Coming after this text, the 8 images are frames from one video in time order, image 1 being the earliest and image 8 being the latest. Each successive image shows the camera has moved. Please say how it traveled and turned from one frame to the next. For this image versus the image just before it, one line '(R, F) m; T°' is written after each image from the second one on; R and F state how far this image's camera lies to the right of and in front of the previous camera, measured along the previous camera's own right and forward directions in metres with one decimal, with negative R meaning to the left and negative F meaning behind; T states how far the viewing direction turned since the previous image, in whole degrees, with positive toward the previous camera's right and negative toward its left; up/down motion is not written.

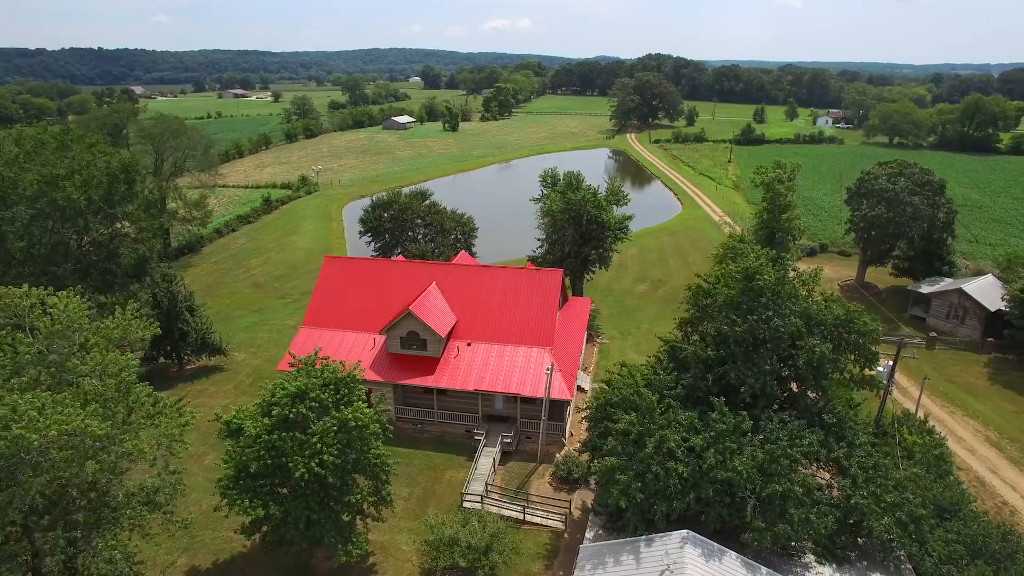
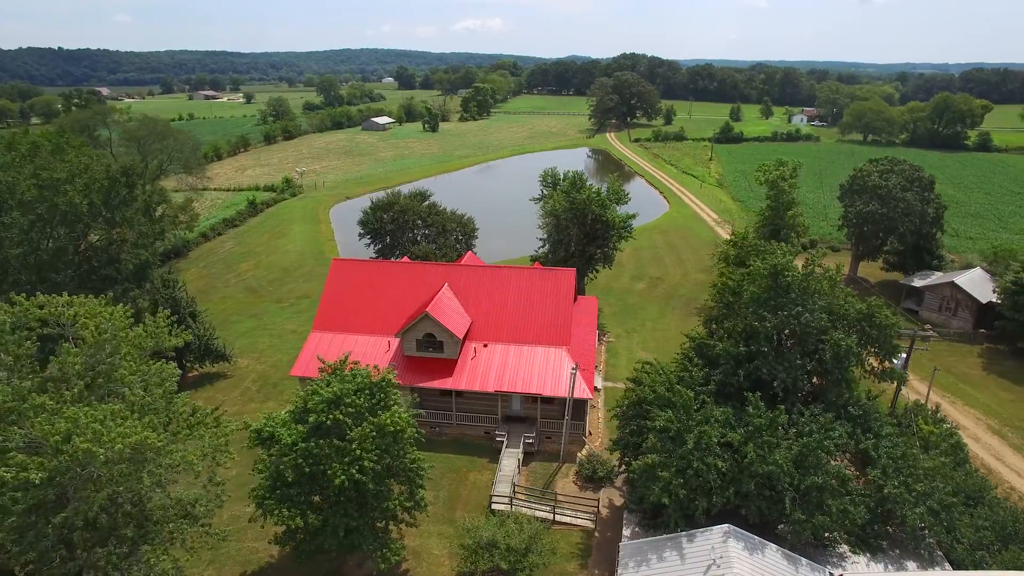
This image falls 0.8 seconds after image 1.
(-2.1, +0.1) m; +2°
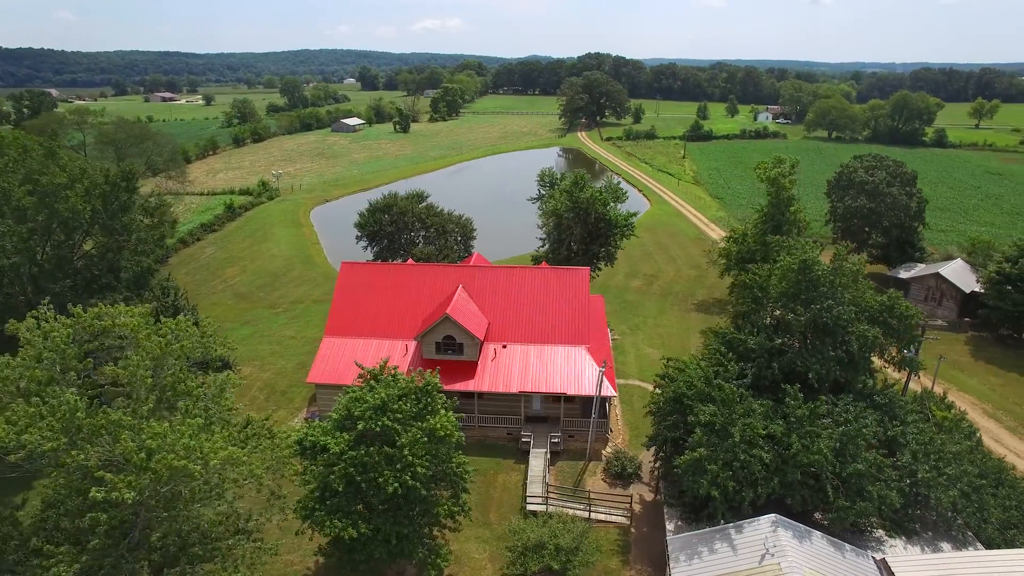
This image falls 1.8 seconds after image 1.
(-2.7, +0.1) m; +3°
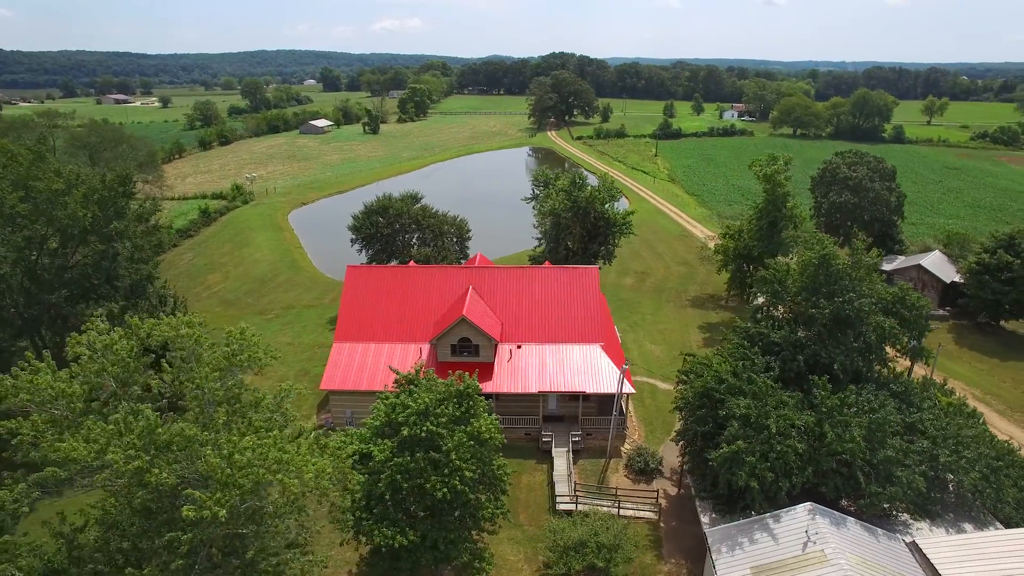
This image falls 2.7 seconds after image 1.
(-2.4, +0.1) m; +3°
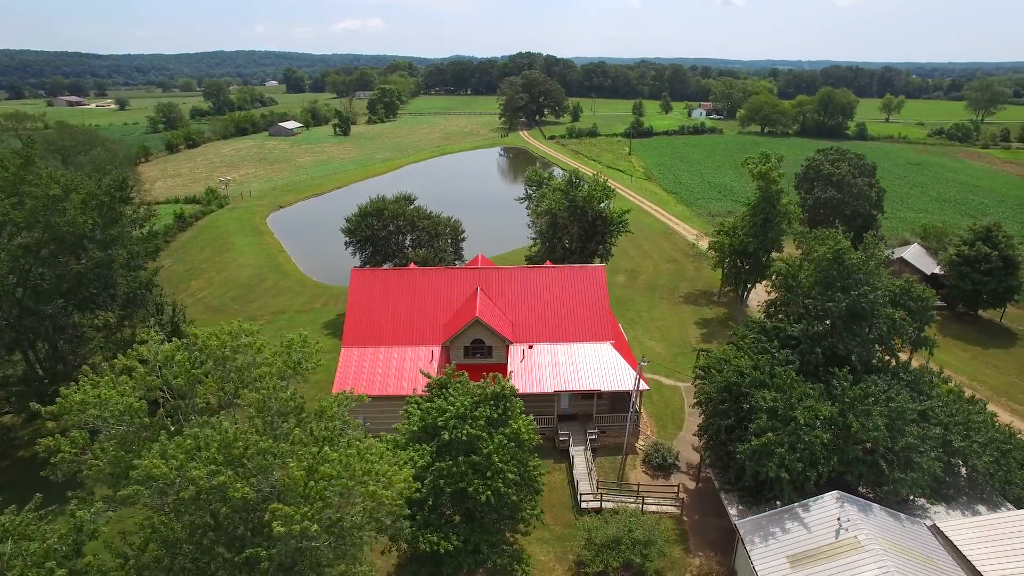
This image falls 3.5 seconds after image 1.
(-2.2, +0.1) m; +3°
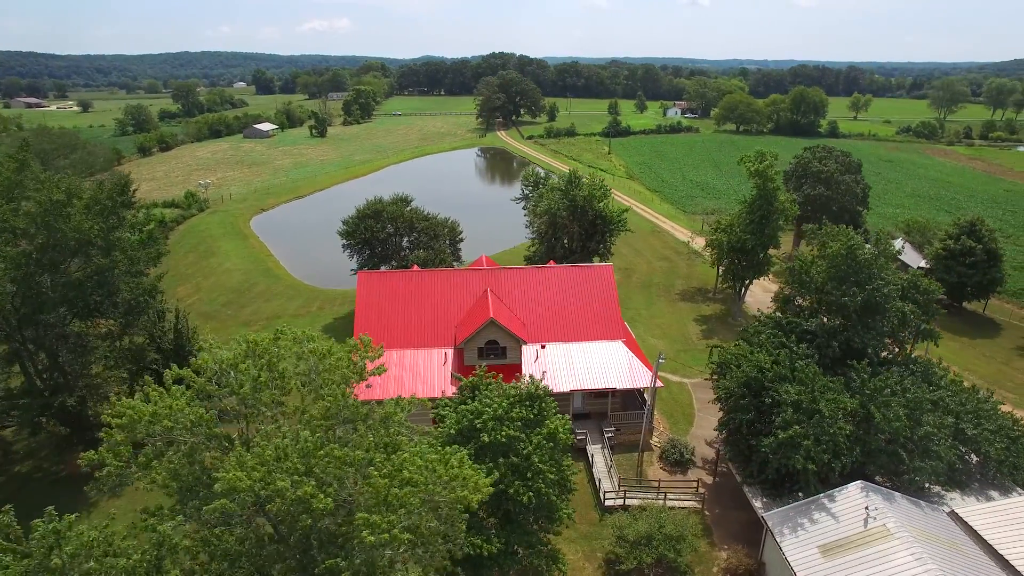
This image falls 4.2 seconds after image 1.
(-1.9, 0.0) m; +2°
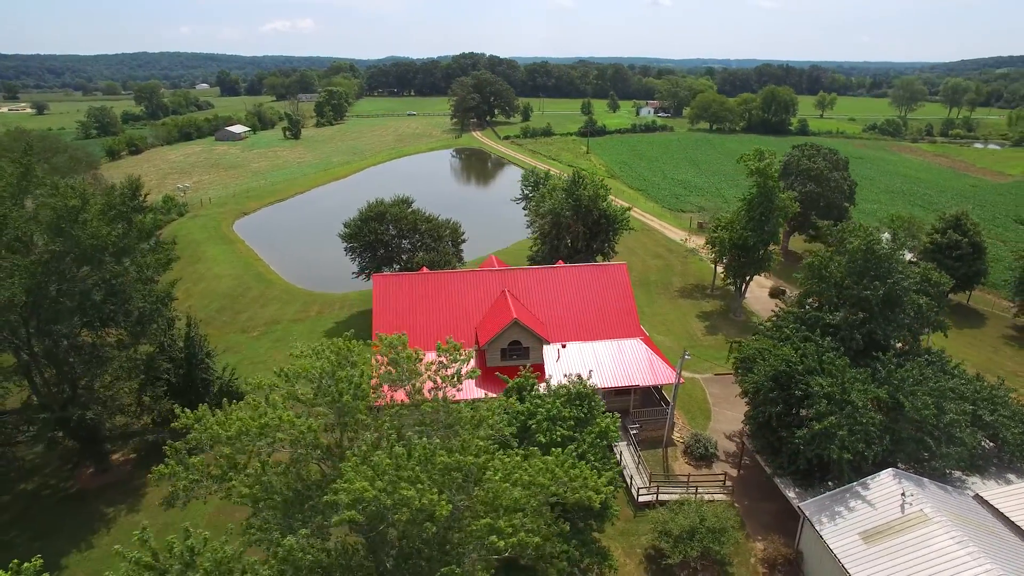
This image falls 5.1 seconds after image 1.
(-2.5, 0.0) m; +3°
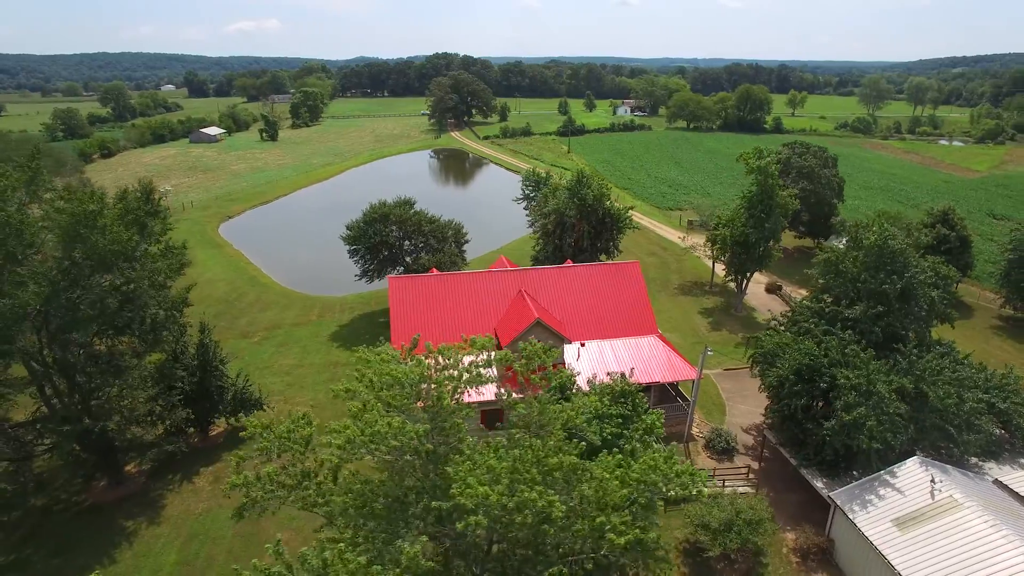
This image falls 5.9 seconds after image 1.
(-2.3, -0.1) m; +2°
